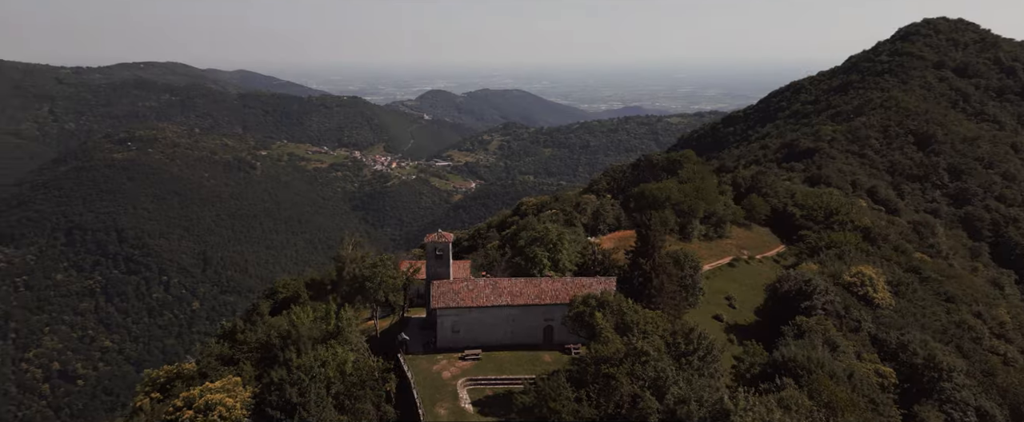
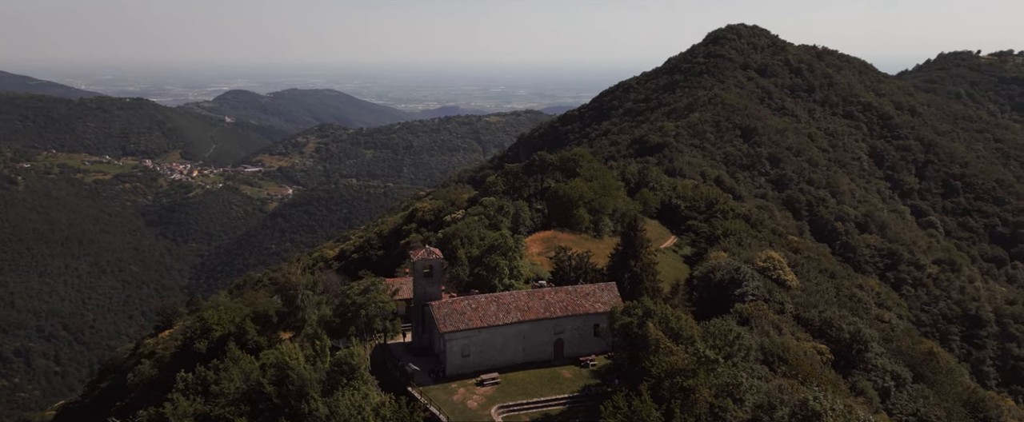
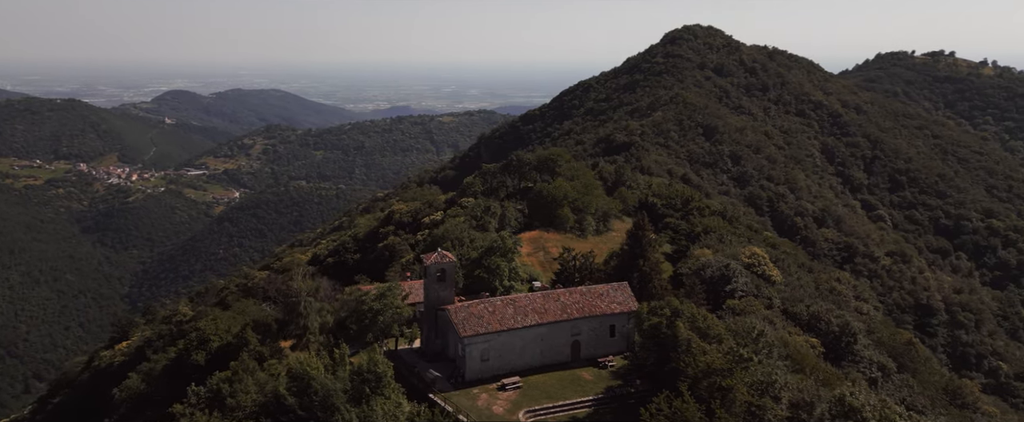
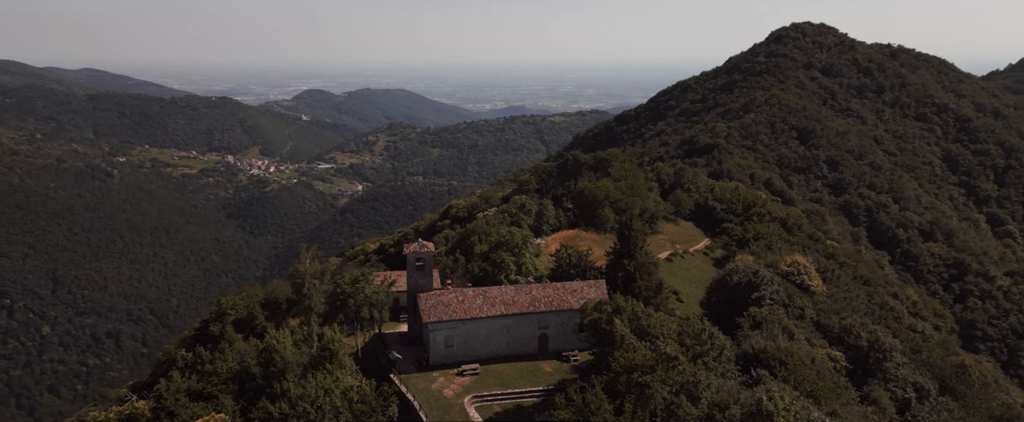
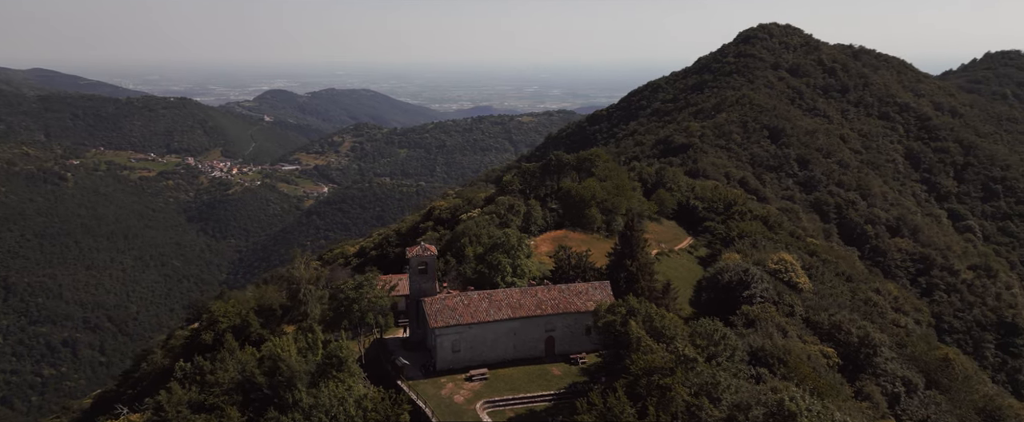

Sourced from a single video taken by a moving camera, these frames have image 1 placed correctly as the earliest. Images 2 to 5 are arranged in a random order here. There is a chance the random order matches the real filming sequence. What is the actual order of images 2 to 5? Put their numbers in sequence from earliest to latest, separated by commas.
4, 5, 2, 3
